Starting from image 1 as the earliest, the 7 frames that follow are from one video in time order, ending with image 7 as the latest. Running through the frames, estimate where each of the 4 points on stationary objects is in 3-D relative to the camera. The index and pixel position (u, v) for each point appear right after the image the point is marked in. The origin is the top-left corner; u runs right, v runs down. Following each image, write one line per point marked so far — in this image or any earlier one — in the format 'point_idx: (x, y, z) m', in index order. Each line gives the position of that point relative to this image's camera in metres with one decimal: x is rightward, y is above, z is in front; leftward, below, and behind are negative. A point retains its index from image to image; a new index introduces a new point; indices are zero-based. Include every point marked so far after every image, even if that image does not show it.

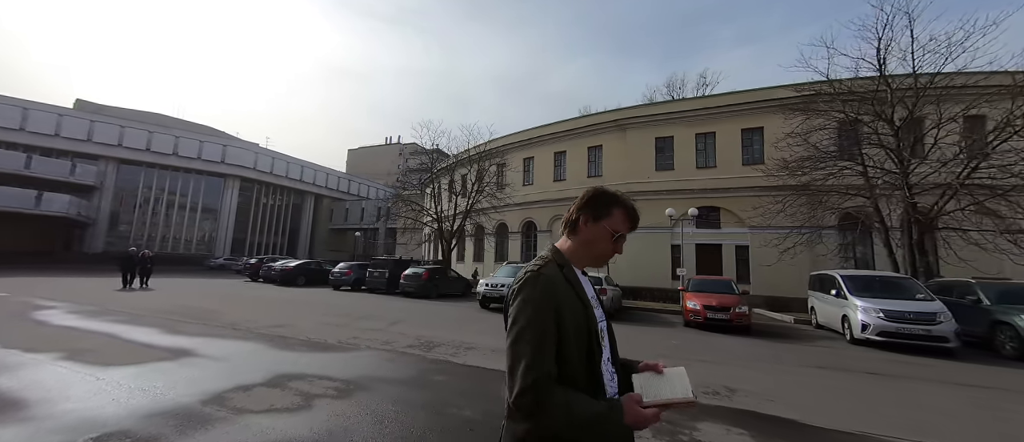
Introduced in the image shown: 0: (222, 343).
0: (-5.4, -2.3, +6.9) m
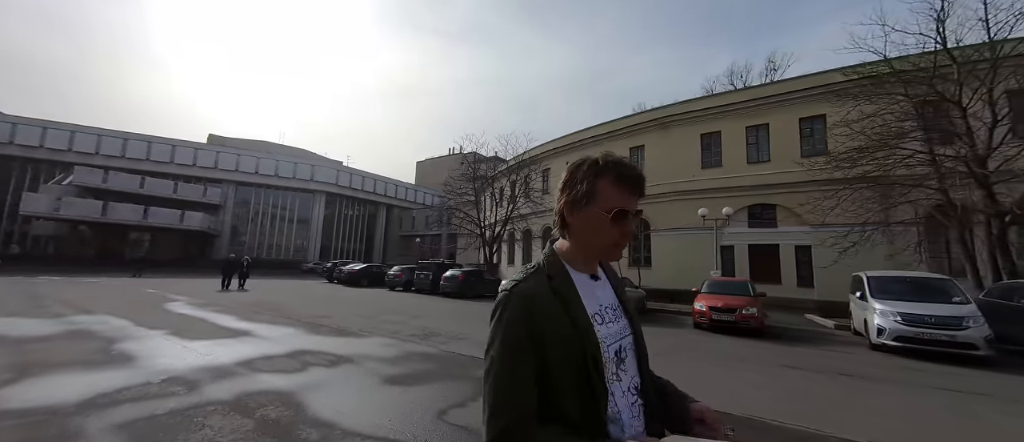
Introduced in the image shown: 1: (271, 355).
0: (-5.7, -2.6, +8.9) m
1: (-4.2, -2.3, +6.4) m
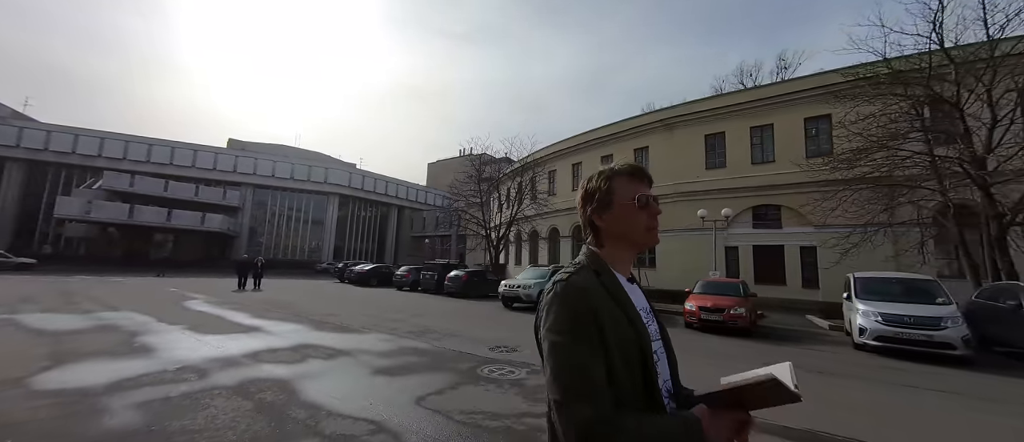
0: (-5.9, -2.7, +9.5) m
1: (-4.5, -2.4, +7.0) m
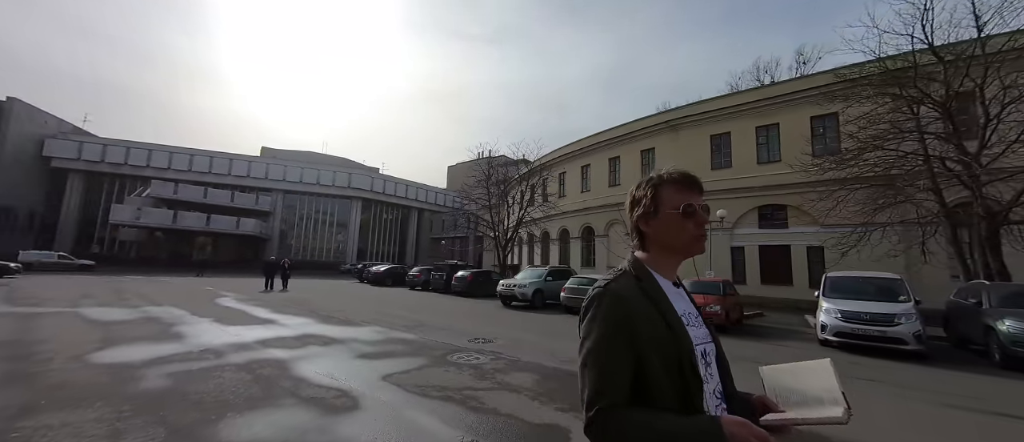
0: (-6.3, -2.8, +10.7) m
1: (-5.1, -2.6, +8.1) m
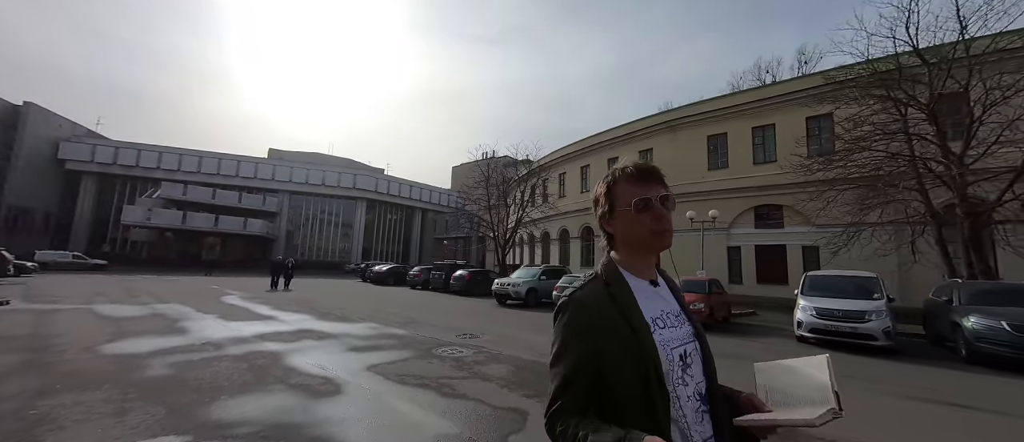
0: (-6.6, -2.8, +11.2) m
1: (-5.4, -2.6, +8.6) m
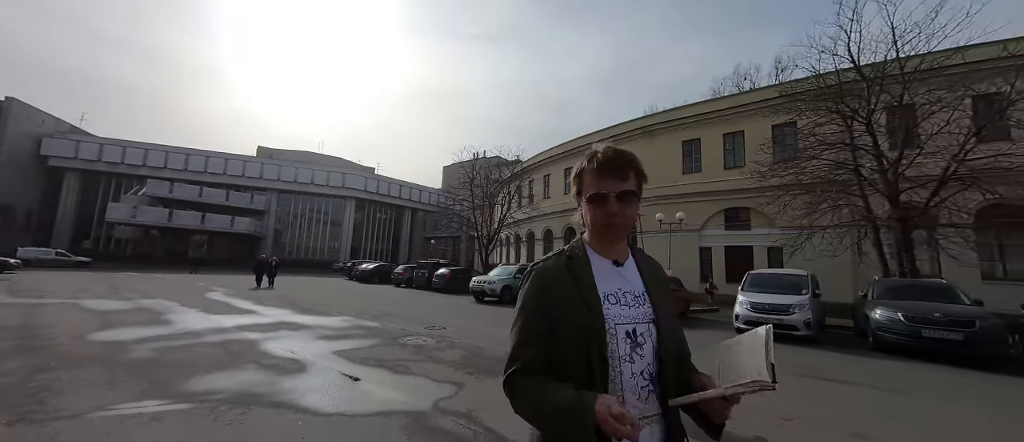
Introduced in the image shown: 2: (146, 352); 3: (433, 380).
0: (-7.6, -2.8, +11.8) m
1: (-6.3, -2.6, +9.2) m
2: (-6.2, -2.2, +6.2) m
3: (-1.1, -2.2, +5.1) m
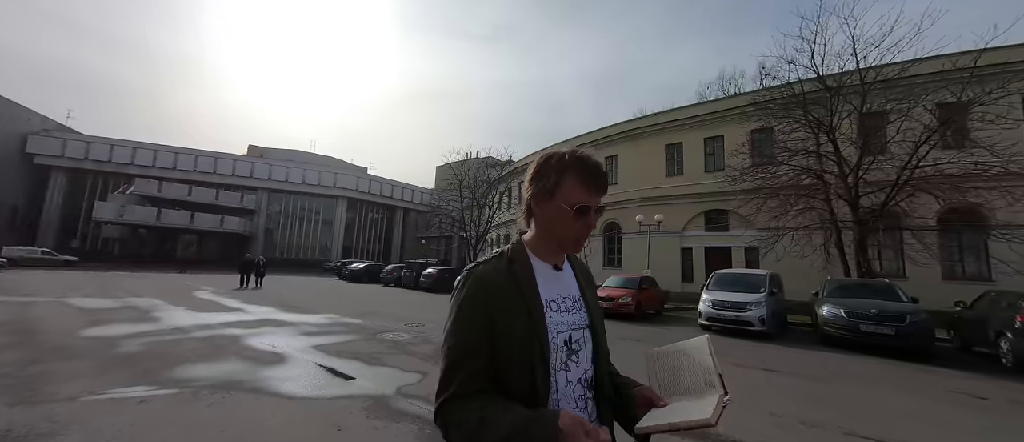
0: (-8.3, -2.8, +12.2) m
1: (-7.0, -2.6, +9.6) m
2: (-6.8, -2.3, +6.6) m
3: (-1.7, -2.3, +5.6) m
